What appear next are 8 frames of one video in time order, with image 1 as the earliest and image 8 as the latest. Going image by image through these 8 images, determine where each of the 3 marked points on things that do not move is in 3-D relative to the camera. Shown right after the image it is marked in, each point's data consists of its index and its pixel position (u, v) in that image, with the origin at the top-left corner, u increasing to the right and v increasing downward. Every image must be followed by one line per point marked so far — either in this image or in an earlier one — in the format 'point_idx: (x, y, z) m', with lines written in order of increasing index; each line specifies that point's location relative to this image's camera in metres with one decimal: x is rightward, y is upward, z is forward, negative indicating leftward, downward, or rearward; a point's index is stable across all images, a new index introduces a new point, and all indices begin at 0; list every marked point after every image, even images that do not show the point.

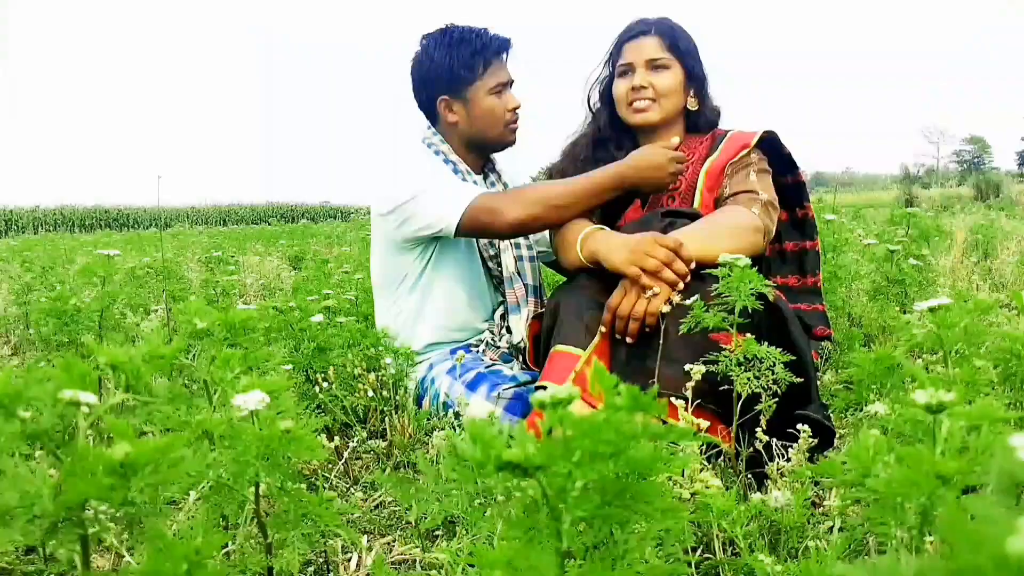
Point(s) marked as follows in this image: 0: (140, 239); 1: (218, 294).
0: (-8.4, +1.1, +18.4) m
1: (-2.0, 0.0, +5.5) m
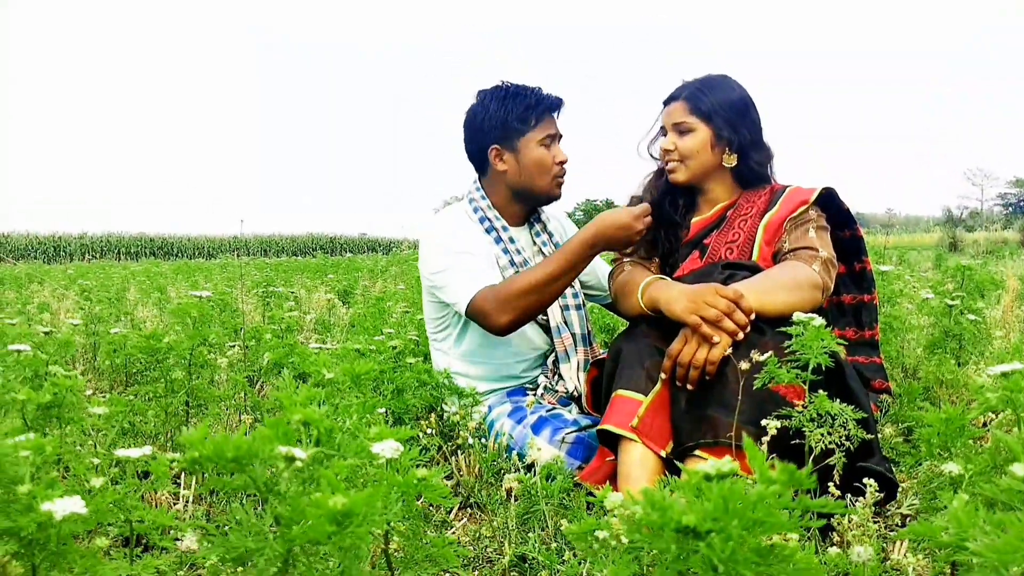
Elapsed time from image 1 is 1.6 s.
0: (-7.5, +0.4, +18.9) m
1: (-1.6, -0.3, +5.7) m
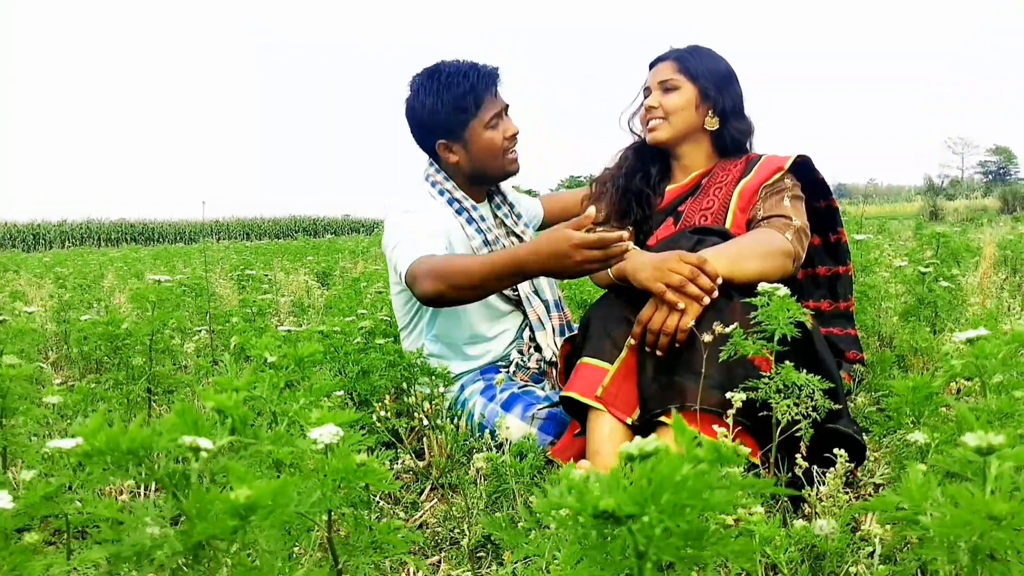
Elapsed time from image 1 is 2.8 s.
0: (-7.9, +0.8, +18.6) m
1: (-1.8, -0.2, +5.6) m
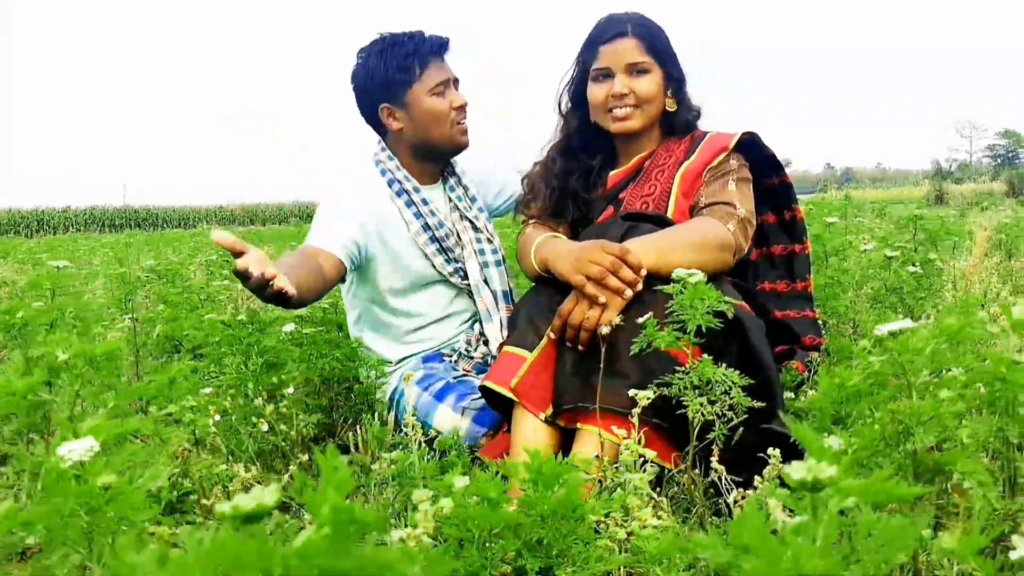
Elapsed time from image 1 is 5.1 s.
0: (-8.0, +1.1, +18.5) m
1: (-2.0, -0.1, +5.4) m
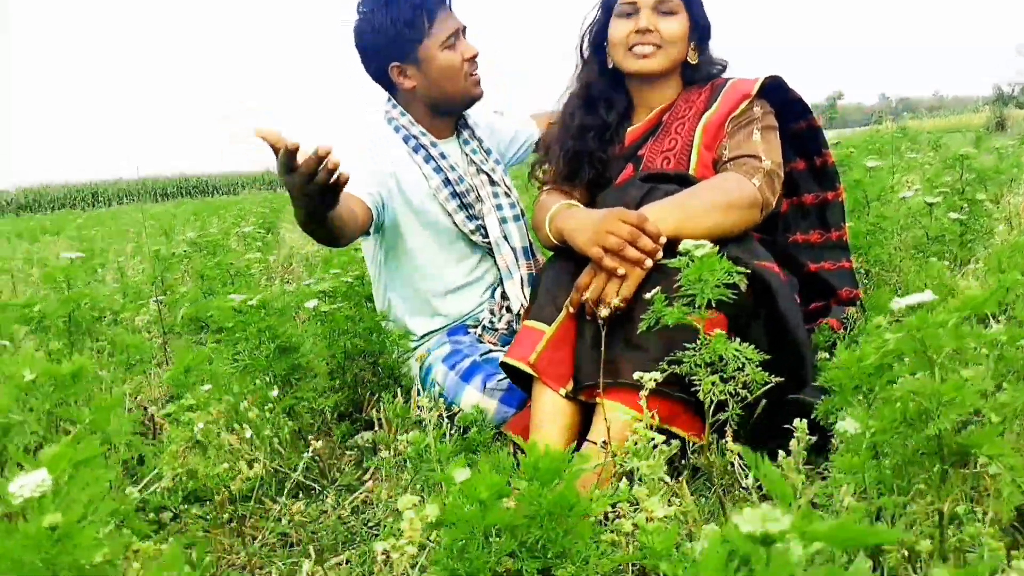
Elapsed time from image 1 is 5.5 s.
0: (-7.1, +1.8, +18.7) m
1: (-1.8, +0.1, +5.4) m
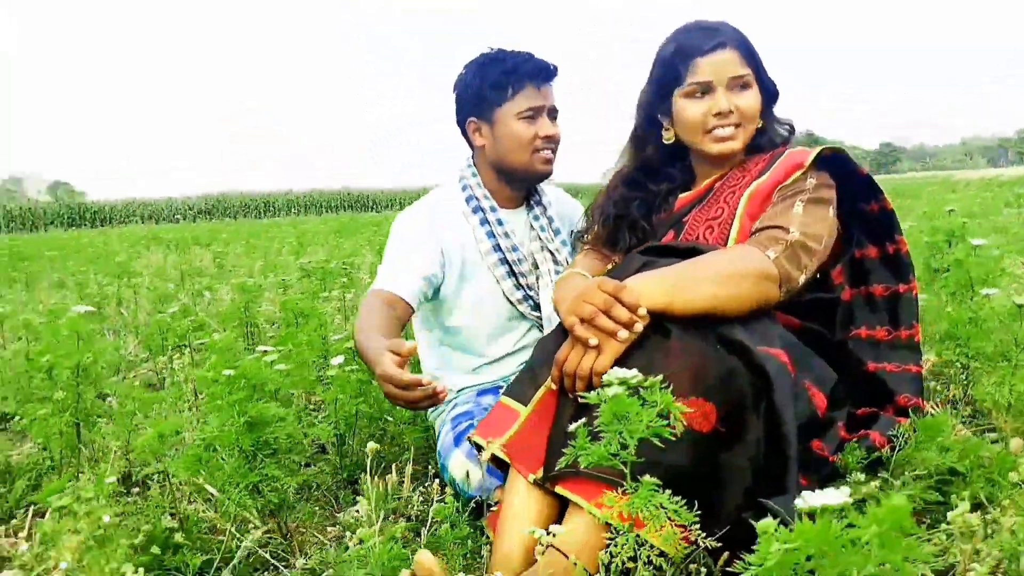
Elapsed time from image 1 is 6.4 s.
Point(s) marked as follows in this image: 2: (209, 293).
0: (-4.1, +1.4, +19.6) m
1: (-1.4, -0.2, +5.5) m
2: (-2.8, 0.0, +7.6) m
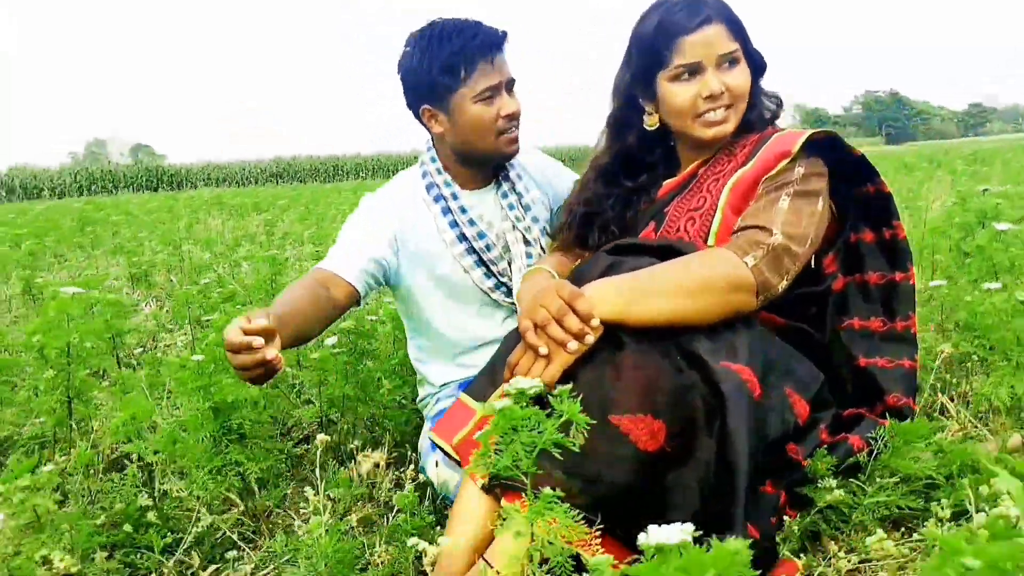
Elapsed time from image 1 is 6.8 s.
0: (-2.9, +2.2, +19.7) m
1: (-1.3, 0.0, +5.5) m
2: (-2.6, +0.2, +7.8) m
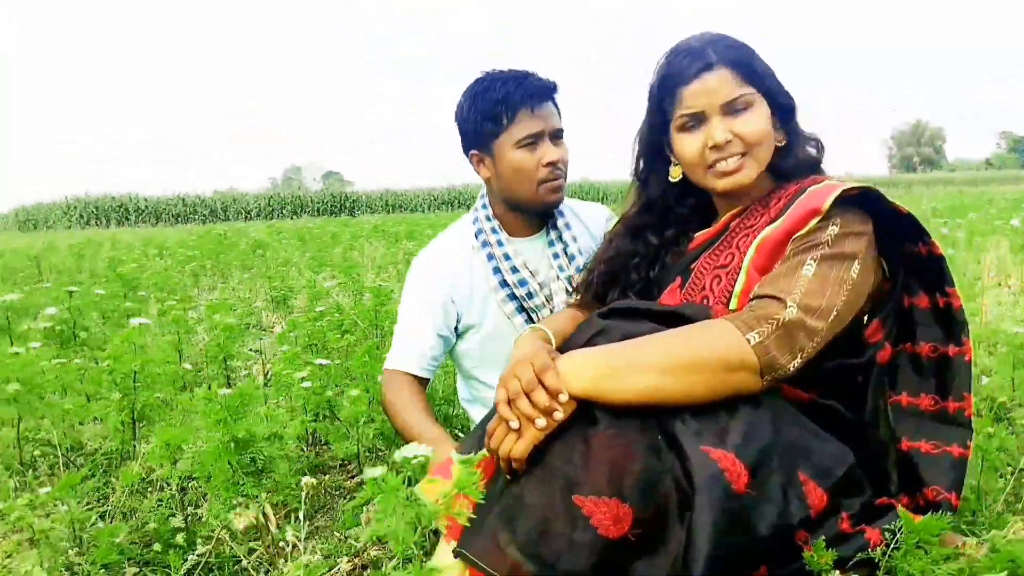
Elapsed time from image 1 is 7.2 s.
0: (+0.7, +1.5, +20.0) m
1: (-0.7, -0.2, +5.7) m
2: (-1.5, 0.0, +8.2) m
